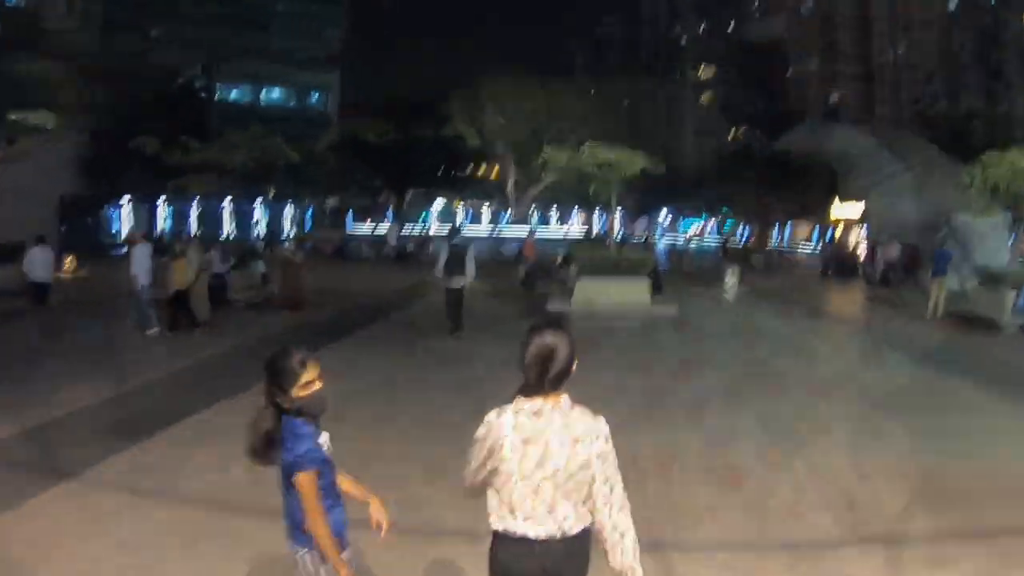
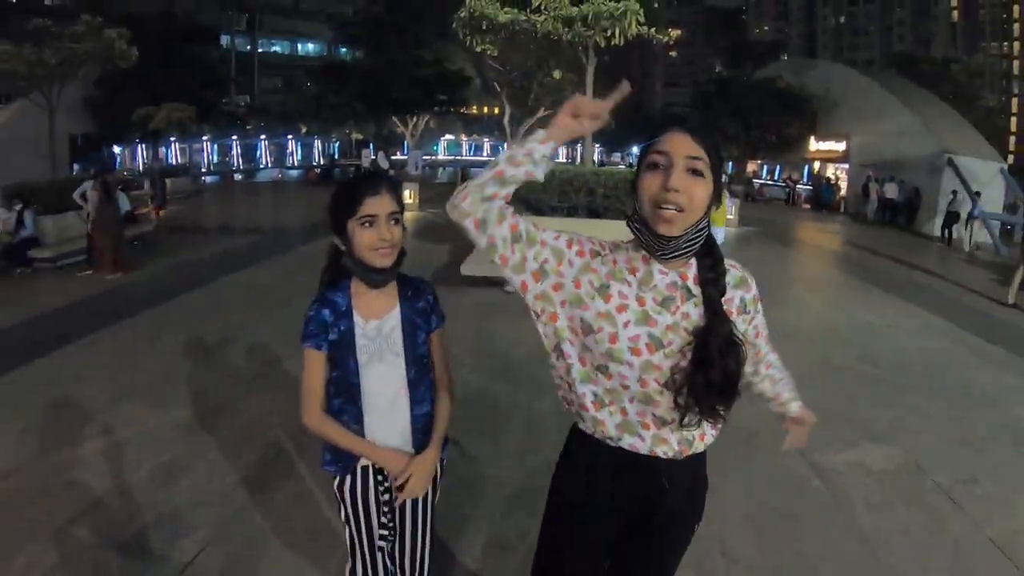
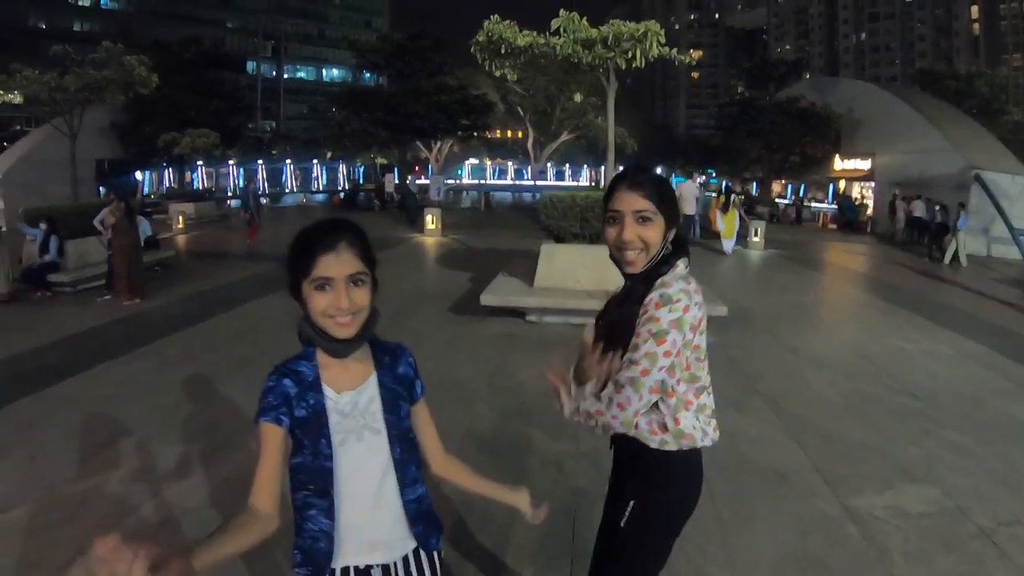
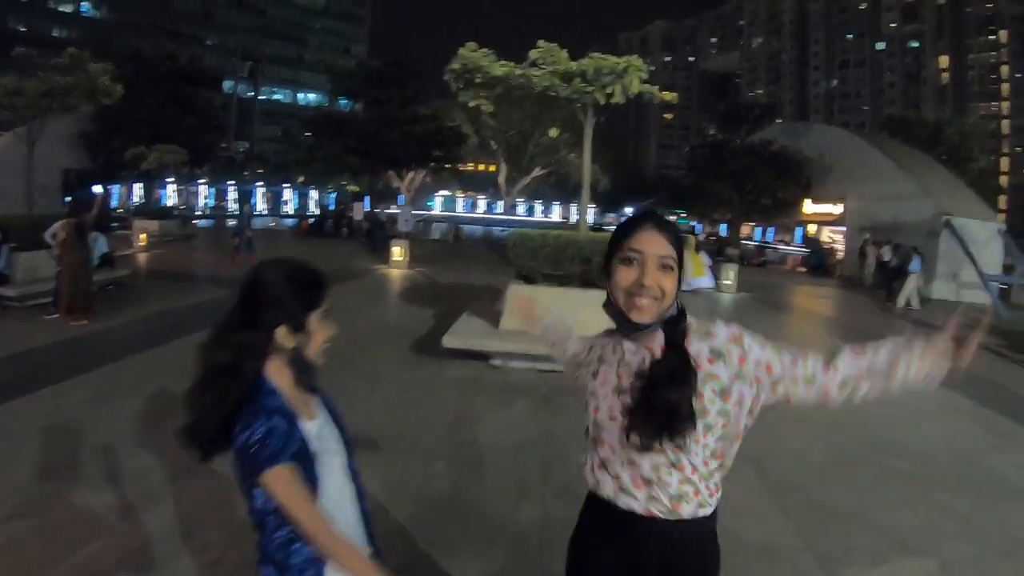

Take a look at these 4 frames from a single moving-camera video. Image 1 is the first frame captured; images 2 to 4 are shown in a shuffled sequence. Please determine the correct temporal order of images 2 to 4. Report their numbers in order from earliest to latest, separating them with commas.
2, 3, 4
